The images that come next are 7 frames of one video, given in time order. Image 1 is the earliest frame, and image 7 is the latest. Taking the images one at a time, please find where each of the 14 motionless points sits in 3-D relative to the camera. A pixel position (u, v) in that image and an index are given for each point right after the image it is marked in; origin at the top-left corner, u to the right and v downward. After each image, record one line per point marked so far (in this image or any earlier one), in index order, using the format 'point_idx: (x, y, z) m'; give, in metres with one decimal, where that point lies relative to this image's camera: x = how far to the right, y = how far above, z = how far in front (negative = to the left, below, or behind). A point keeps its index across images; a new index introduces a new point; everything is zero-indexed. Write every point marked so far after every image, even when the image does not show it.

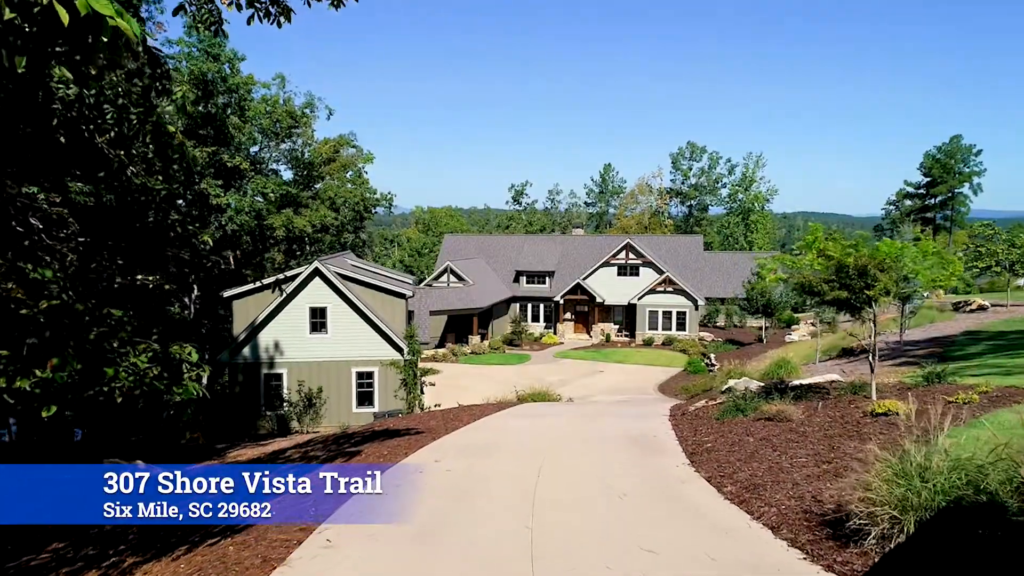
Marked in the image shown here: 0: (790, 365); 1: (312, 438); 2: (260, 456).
0: (+6.7, -1.9, +16.8) m
1: (-4.5, -3.6, +17.0) m
2: (-5.4, -3.5, +15.5) m
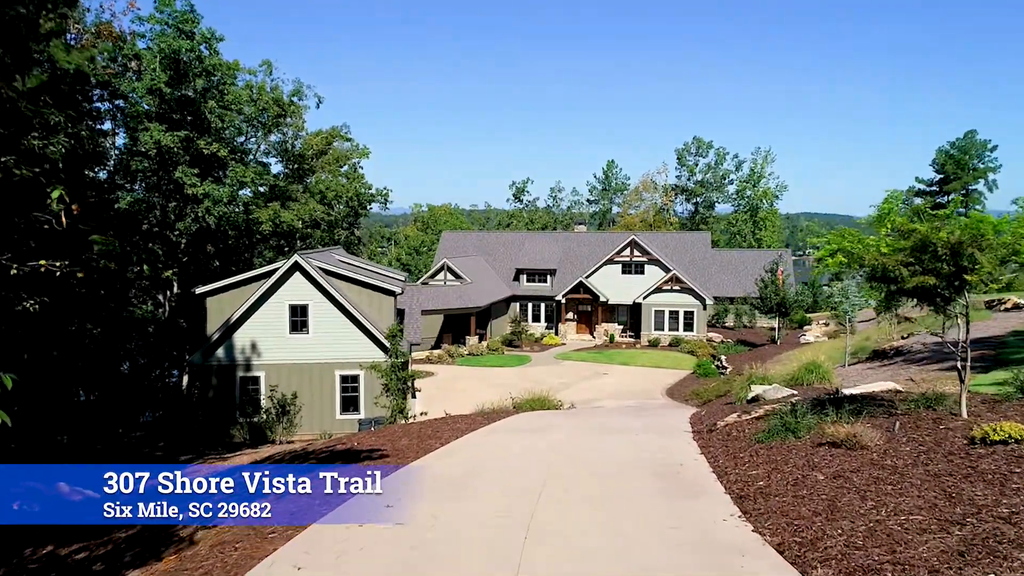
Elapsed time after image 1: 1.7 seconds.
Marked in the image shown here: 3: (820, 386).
0: (+6.6, -1.7, +14.8) m
1: (-4.6, -3.4, +15.1) m
2: (-5.6, -3.4, +13.6) m
3: (+6.2, -2.0, +14.1) m
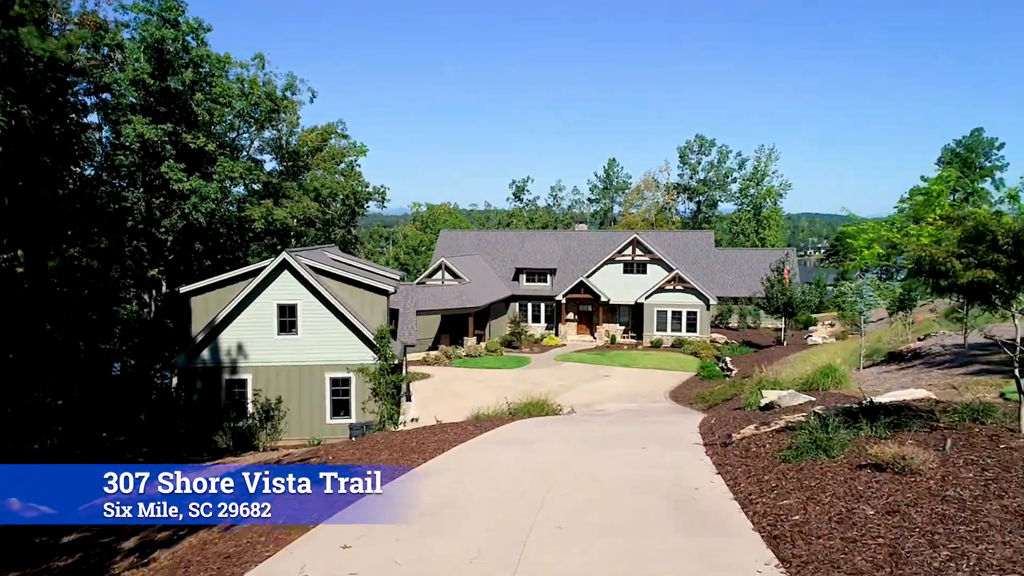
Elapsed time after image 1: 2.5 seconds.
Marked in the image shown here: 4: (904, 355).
0: (+6.5, -1.7, +13.9) m
1: (-4.7, -3.4, +14.2) m
2: (-5.6, -3.3, +12.7) m
3: (+6.1, -1.9, +13.2) m
4: (+9.7, -1.7, +17.5) m
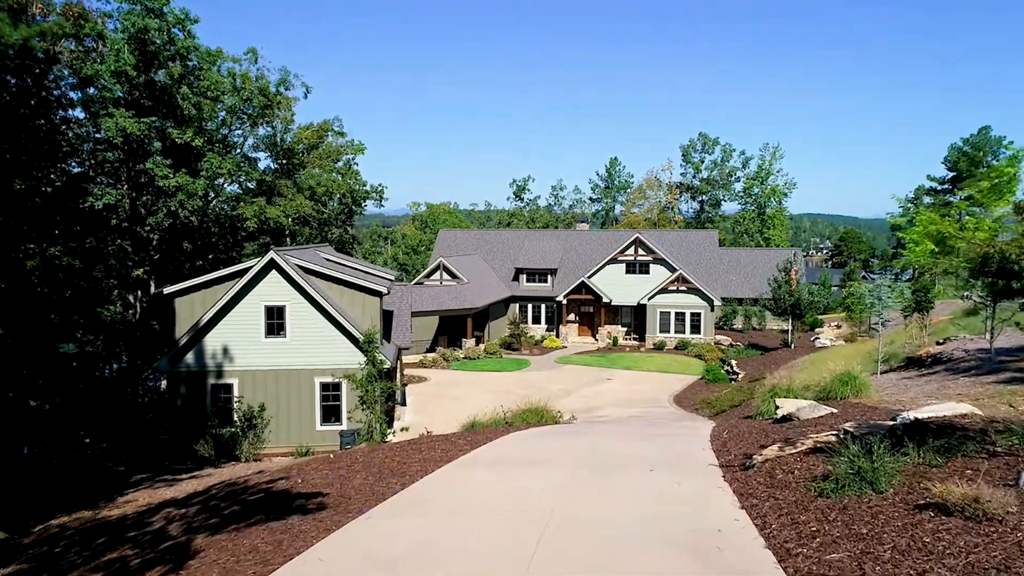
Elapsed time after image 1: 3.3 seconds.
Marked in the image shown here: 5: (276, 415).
0: (+6.4, -1.7, +13.0) m
1: (-4.8, -3.4, +13.3) m
2: (-5.7, -3.3, +11.8) m
3: (+6.0, -2.0, +12.2) m
4: (+9.7, -1.7, +16.5) m
5: (-6.7, -3.6, +20.0) m
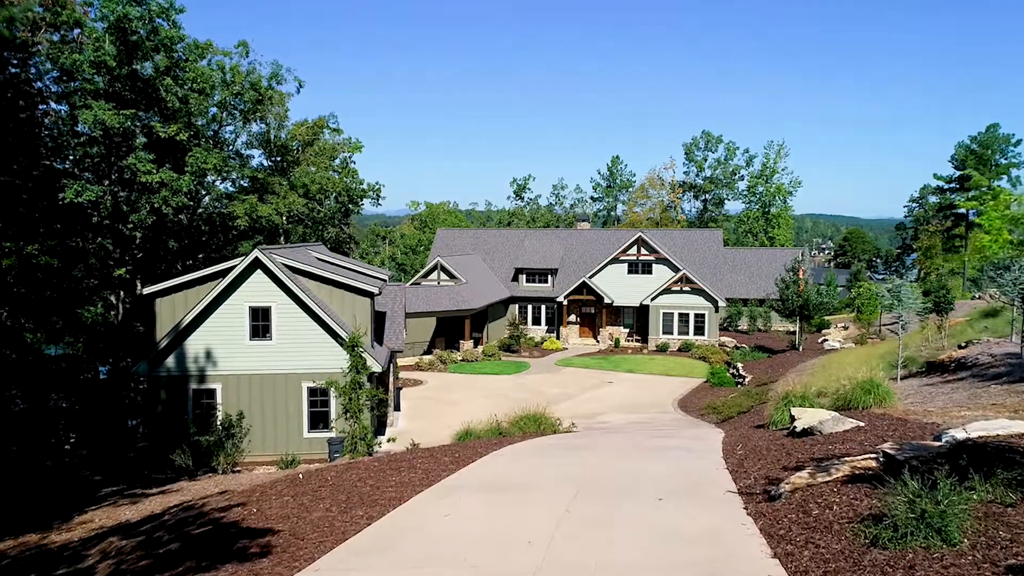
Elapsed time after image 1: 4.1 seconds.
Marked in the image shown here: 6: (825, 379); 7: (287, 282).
0: (+6.3, -1.7, +12.0) m
1: (-4.9, -3.4, +12.4) m
2: (-5.8, -3.3, +10.9) m
3: (+5.9, -2.0, +11.2) m
4: (+9.6, -1.7, +15.6) m
5: (-6.8, -3.6, +19.0) m
6: (+7.8, -2.2, +17.4) m
7: (-5.9, +0.2, +18.5) m
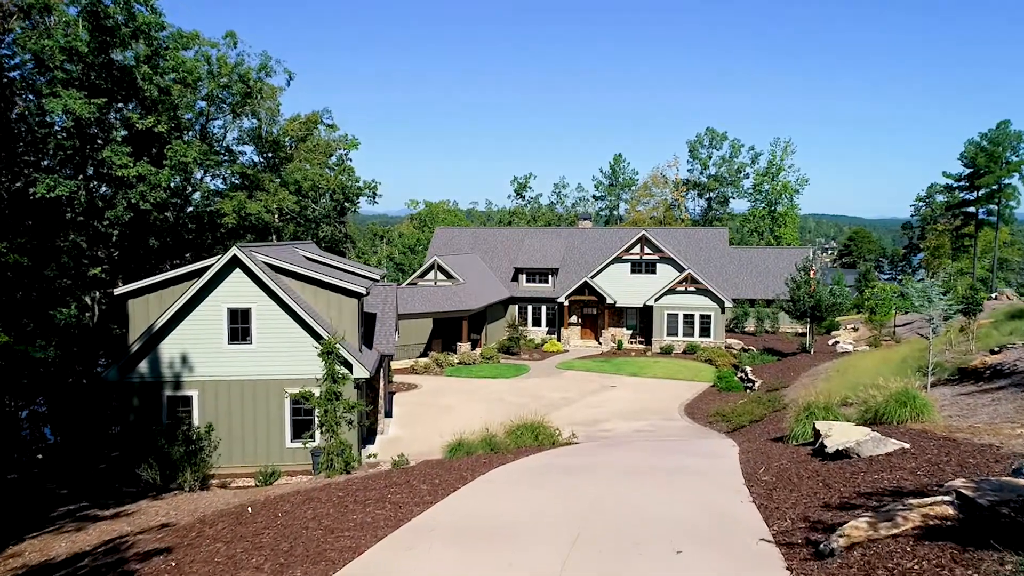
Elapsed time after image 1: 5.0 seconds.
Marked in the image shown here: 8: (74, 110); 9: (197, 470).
0: (+6.2, -1.7, +10.7) m
1: (-5.0, -3.4, +11.1) m
2: (-5.9, -3.3, +9.6) m
3: (+5.8, -2.0, +10.0) m
4: (+9.5, -1.7, +14.3) m
5: (-6.9, -3.6, +17.8) m
6: (+7.7, -2.2, +16.2) m
7: (-6.0, +0.2, +17.3) m
8: (-12.2, +5.0, +19.7) m
9: (-6.5, -3.8, +14.5) m
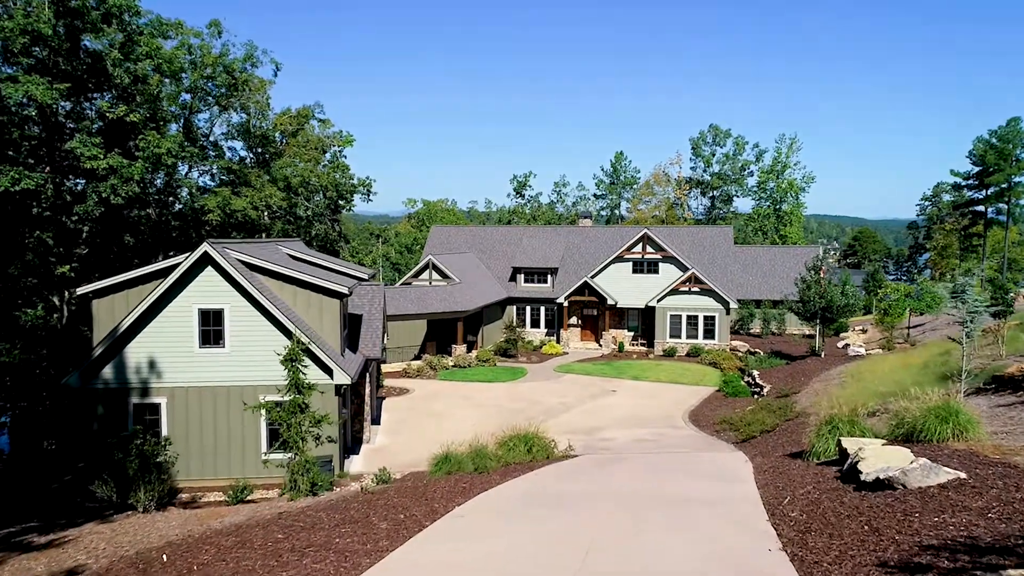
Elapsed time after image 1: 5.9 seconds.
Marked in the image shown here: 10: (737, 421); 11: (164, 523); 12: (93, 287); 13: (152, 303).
0: (+6.0, -1.7, +9.4) m
1: (-5.2, -3.4, +9.8) m
2: (-6.1, -3.3, +8.3) m
3: (+5.6, -2.0, +8.7) m
4: (+9.3, -1.7, +13.0) m
5: (-7.0, -3.6, +16.5) m
6: (+7.5, -2.2, +14.9) m
7: (-6.2, +0.2, +16.0) m
8: (-12.4, +5.0, +18.5) m
9: (-6.7, -3.7, +13.3) m
10: (+6.0, -3.6, +18.8) m
11: (-5.2, -3.5, +10.6) m
12: (-10.0, 0.0, +17.0) m
13: (-8.3, -0.3, +16.2) m
